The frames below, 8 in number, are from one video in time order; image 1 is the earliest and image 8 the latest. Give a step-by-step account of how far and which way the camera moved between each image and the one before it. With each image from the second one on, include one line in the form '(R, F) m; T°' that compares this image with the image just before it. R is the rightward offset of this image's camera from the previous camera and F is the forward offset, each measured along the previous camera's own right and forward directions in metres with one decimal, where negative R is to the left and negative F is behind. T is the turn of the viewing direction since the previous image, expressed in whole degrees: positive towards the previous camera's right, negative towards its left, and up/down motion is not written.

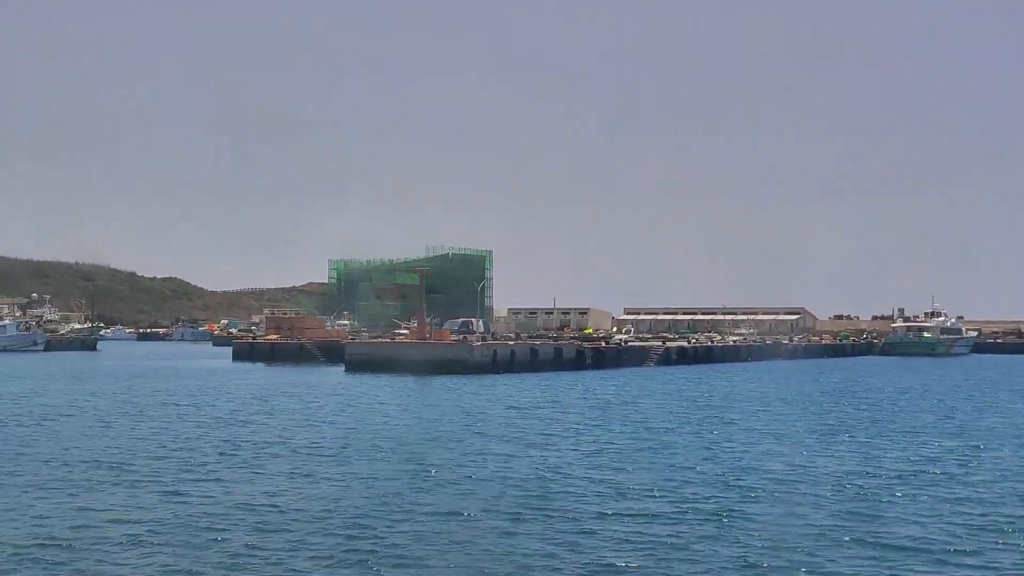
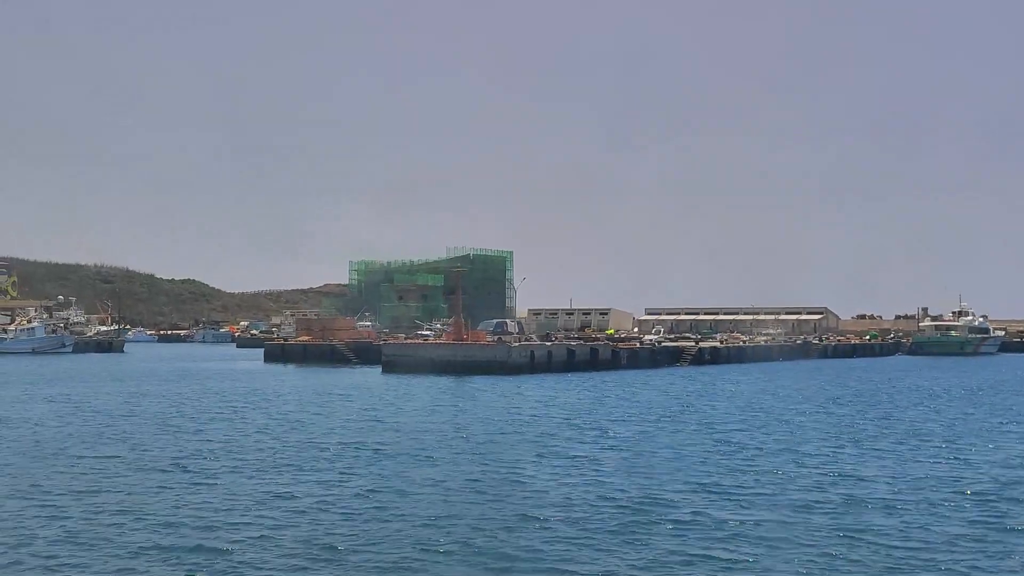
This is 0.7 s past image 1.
(-1.2, 0.0) m; 0°
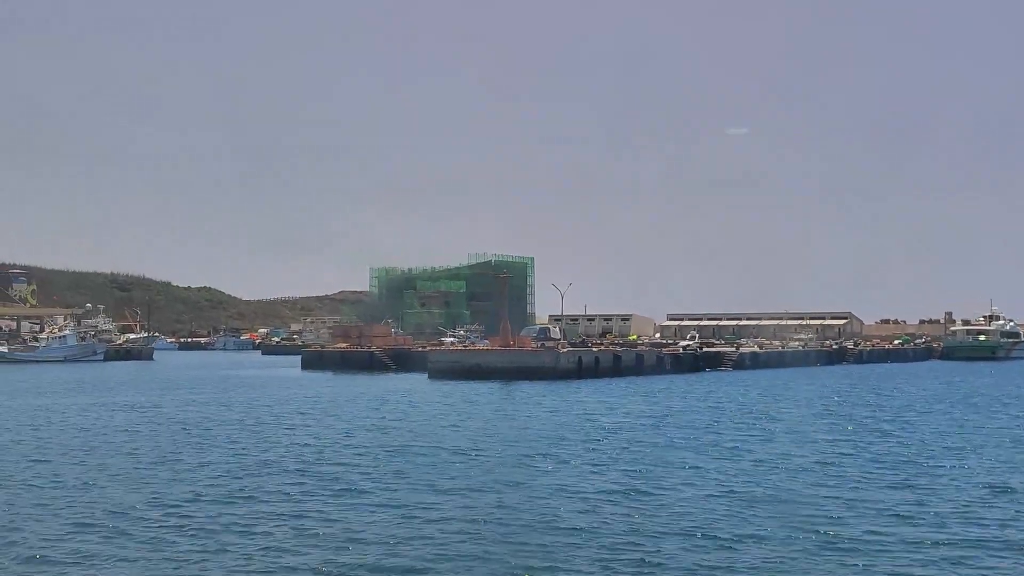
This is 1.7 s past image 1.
(-1.7, 0.0) m; 0°
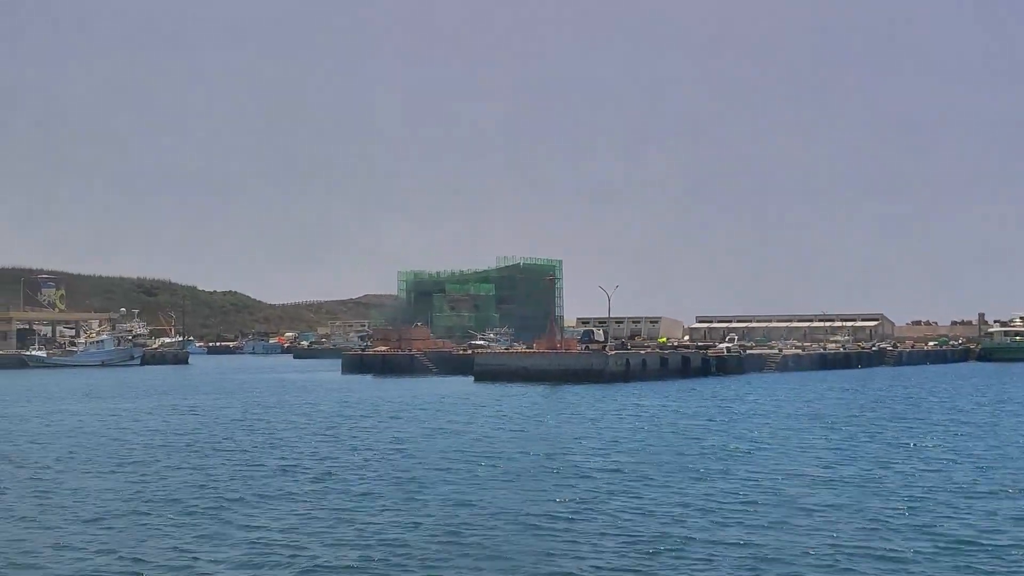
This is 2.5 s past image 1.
(-1.4, +0.1) m; 0°
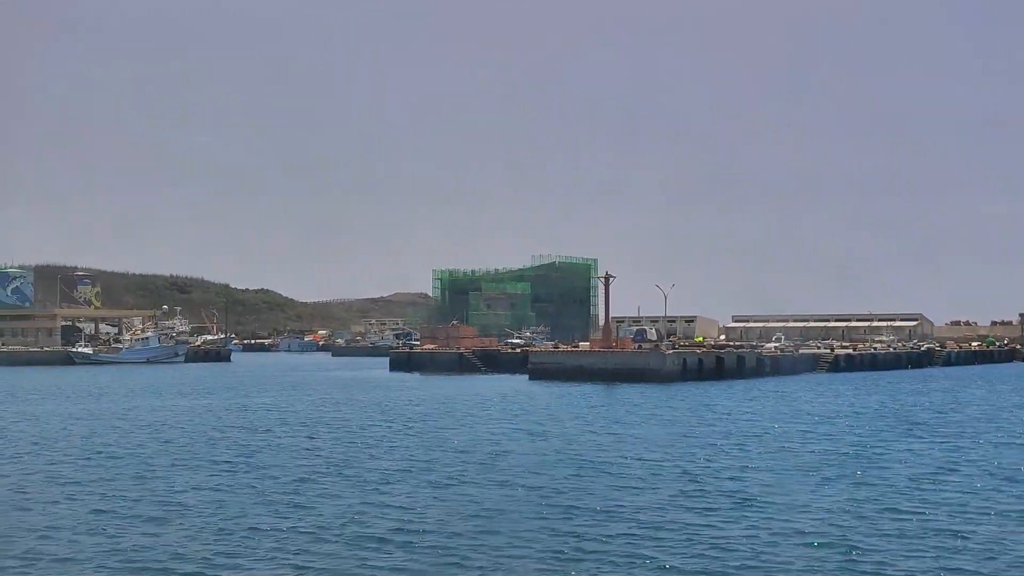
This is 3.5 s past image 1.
(-1.4, +0.1) m; -1°
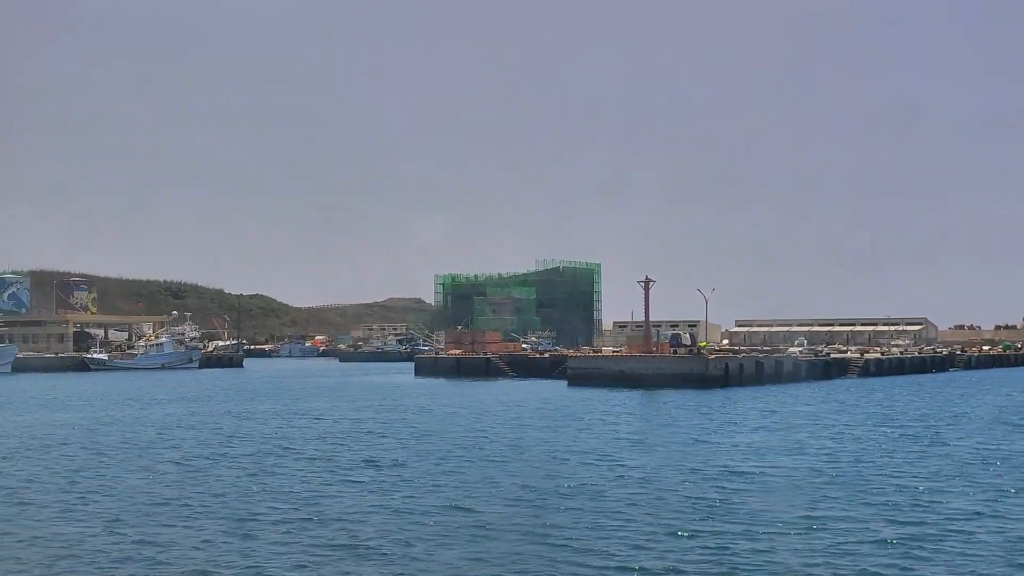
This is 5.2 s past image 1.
(-2.3, +0.3) m; +2°
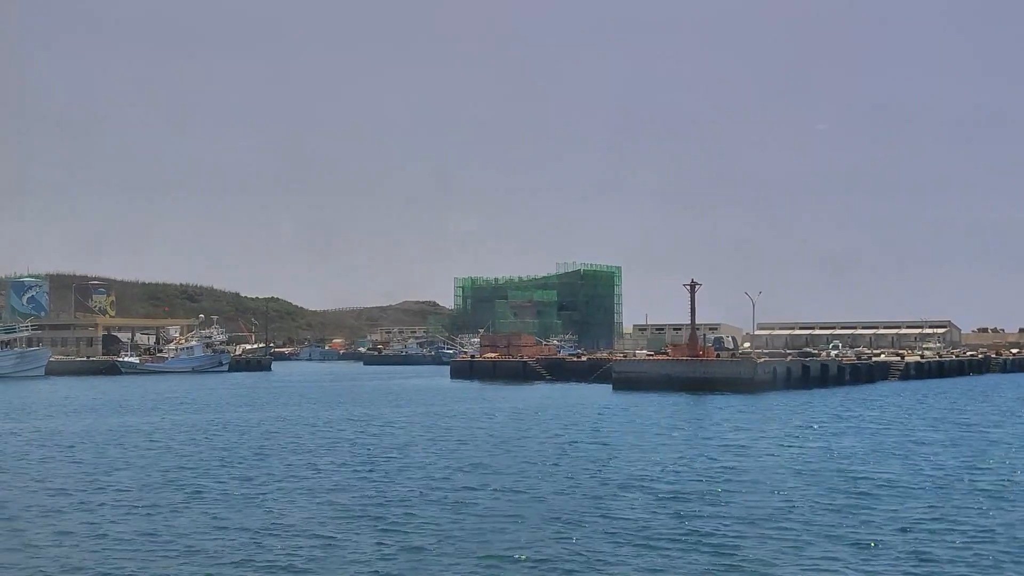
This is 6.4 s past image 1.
(-1.7, +0.3) m; 0°
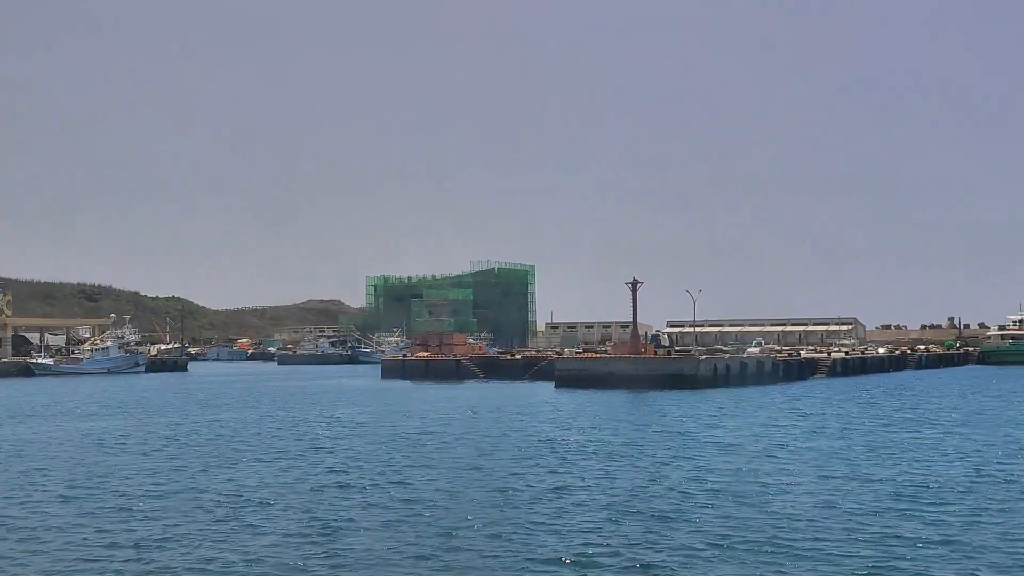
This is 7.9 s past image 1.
(-2.0, +0.2) m; +7°
